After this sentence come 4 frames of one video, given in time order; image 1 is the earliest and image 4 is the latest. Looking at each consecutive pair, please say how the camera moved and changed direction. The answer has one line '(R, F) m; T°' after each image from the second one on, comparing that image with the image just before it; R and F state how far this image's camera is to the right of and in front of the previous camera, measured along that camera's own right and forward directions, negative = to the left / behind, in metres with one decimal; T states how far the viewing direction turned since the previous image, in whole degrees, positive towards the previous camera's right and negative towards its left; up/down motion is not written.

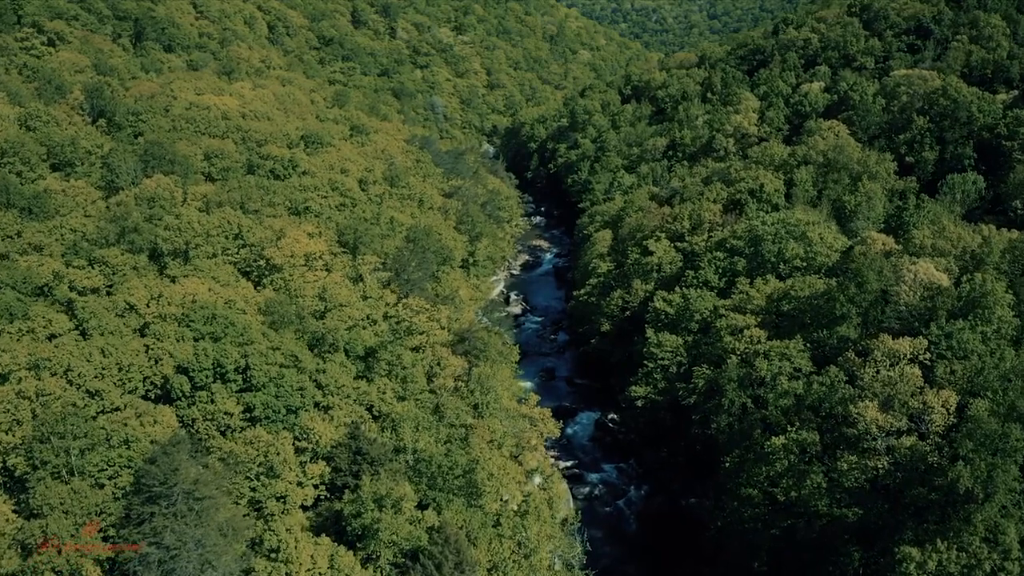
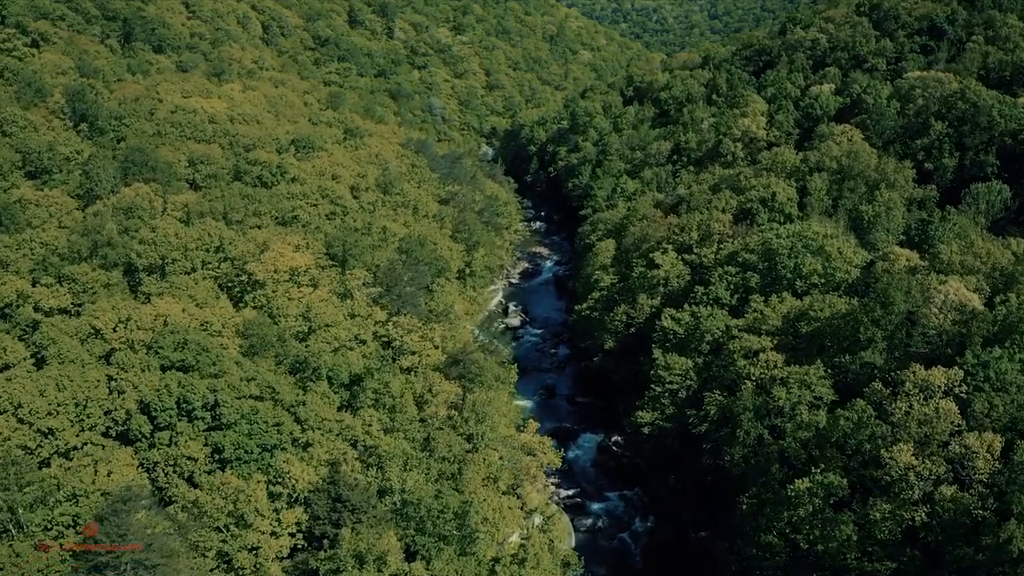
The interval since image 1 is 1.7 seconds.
(+0.2, +3.8) m; 0°
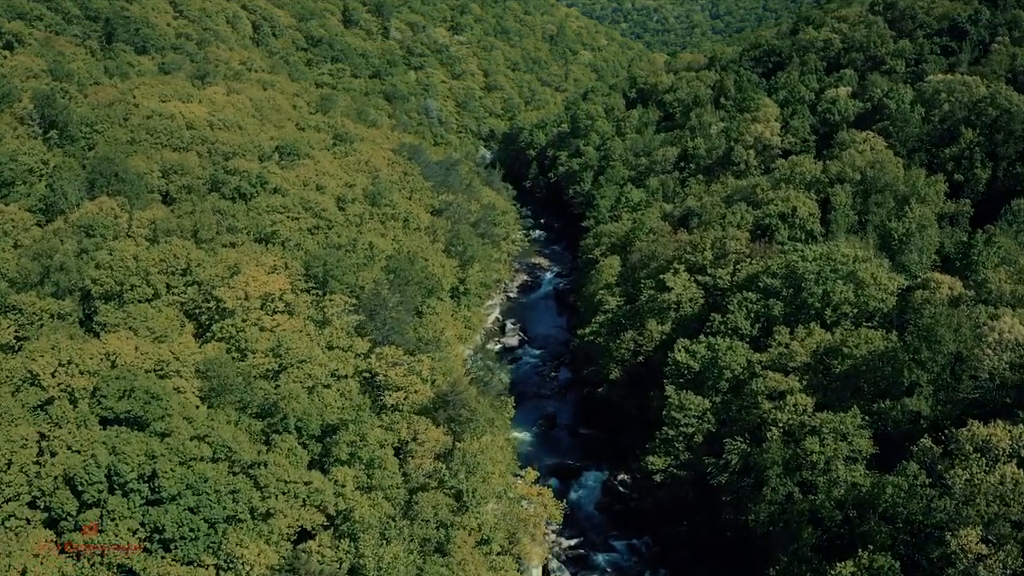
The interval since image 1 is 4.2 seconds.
(+0.2, +5.7) m; 0°
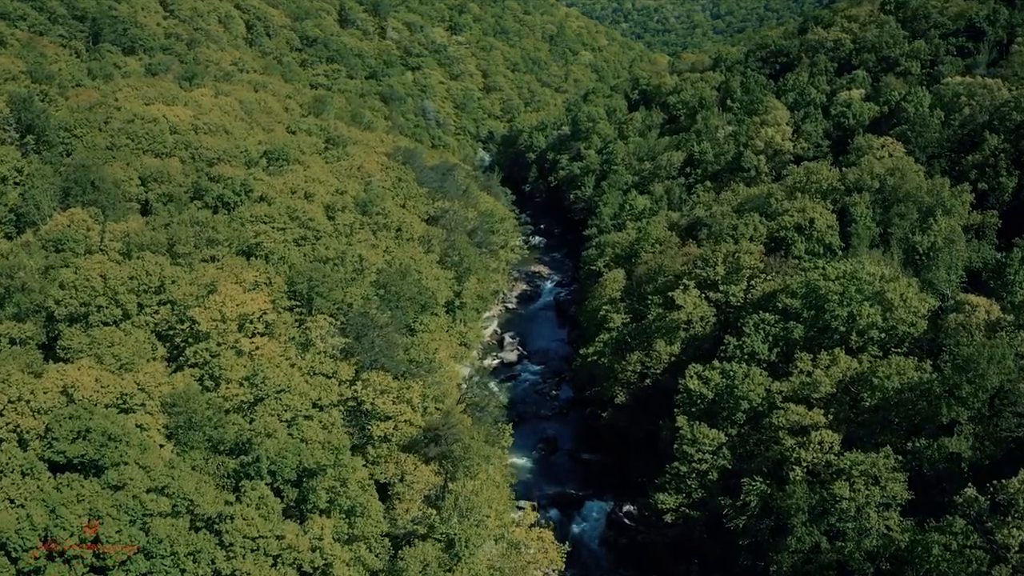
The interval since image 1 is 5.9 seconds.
(+0.1, +3.9) m; 0°
